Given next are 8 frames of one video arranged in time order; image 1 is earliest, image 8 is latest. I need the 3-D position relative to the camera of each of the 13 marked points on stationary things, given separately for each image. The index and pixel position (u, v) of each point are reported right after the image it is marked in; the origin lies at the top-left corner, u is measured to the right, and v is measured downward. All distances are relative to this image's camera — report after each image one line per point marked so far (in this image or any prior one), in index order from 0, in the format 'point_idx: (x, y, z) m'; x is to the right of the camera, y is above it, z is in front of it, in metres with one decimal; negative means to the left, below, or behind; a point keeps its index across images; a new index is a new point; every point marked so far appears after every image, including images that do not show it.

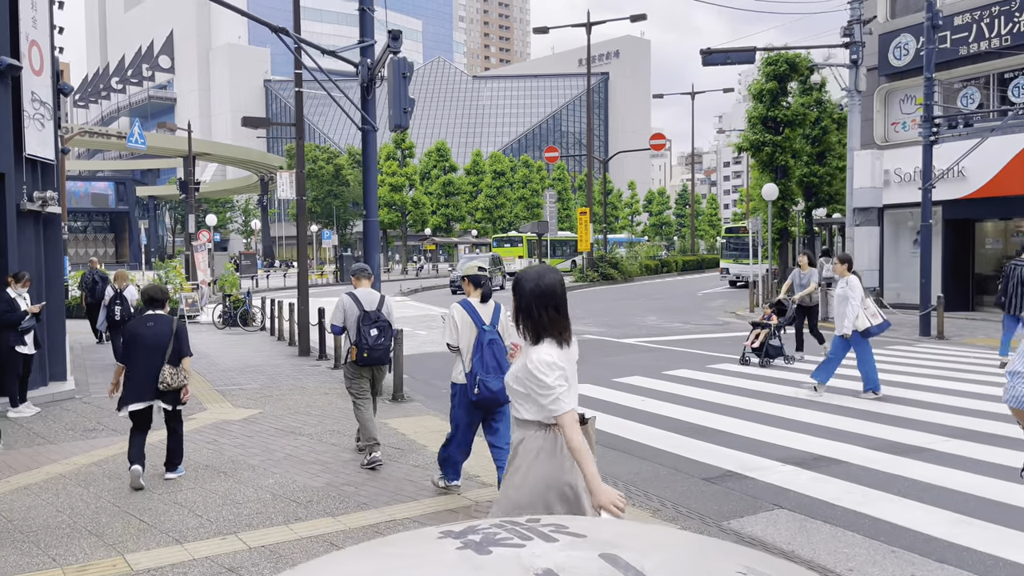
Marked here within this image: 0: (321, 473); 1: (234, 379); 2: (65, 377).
0: (-1.6, -1.5, +6.6) m
1: (-4.0, -1.3, +11.7) m
2: (-5.8, -1.2, +10.5) m
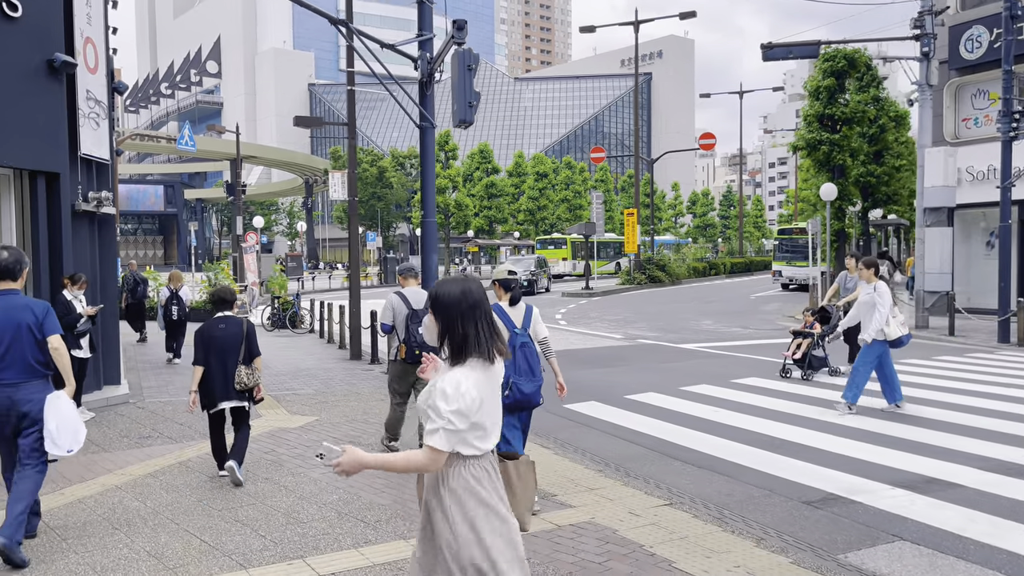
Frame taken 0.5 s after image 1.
0: (-1.0, -1.5, +6.2) m
1: (-3.2, -1.4, +11.4) m
2: (-5.0, -1.2, +10.3) m
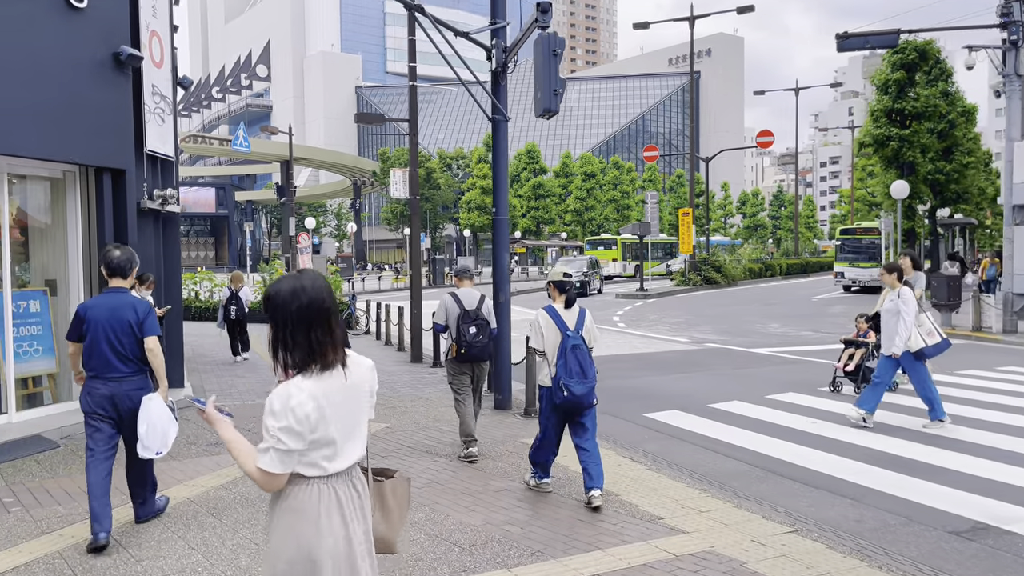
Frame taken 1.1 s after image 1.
0: (-0.3, -1.5, +5.7) m
1: (-2.2, -1.4, +11.0) m
2: (-4.1, -1.2, +10.0) m
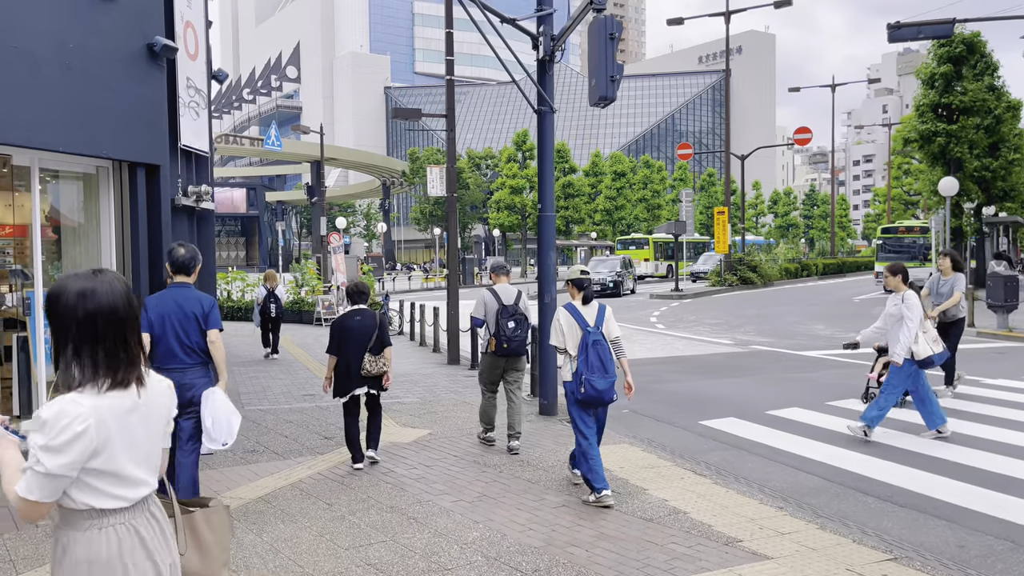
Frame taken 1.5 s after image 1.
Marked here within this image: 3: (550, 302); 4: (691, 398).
0: (+0.1, -1.5, +5.3) m
1: (-1.6, -1.4, +10.7) m
2: (-3.5, -1.2, +9.7) m
3: (+0.4, -0.2, +9.2) m
4: (+2.3, -1.4, +10.5) m
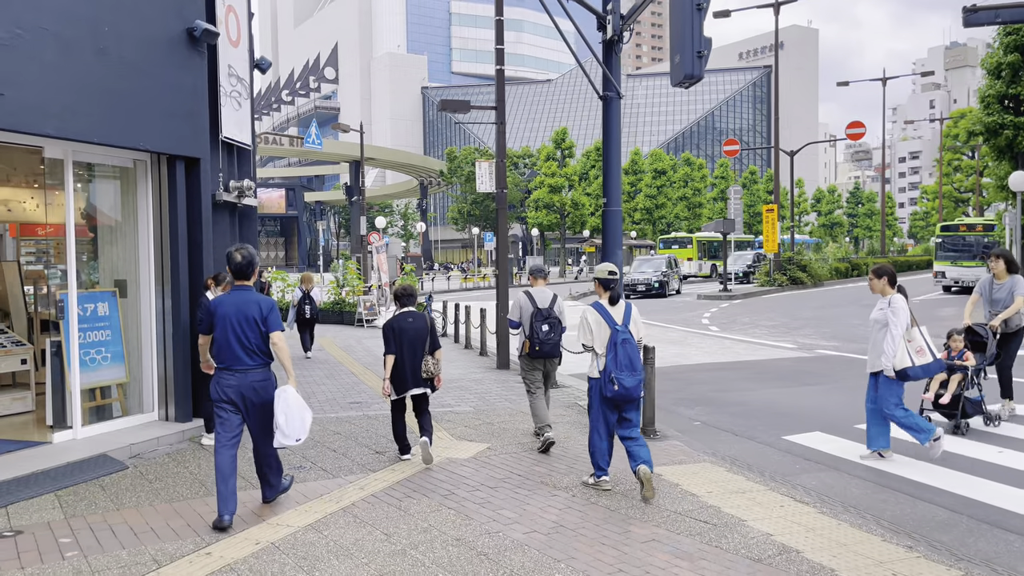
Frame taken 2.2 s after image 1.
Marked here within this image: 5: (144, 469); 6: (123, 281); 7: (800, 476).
0: (+0.6, -1.6, +4.6) m
1: (-0.9, -1.4, +10.0) m
2: (-2.9, -1.2, +9.1) m
3: (+1.1, -0.2, +8.5) m
4: (+3.1, -1.5, +9.7) m
5: (-3.1, -1.5, +6.7) m
6: (-3.8, +0.1, +7.9) m
7: (+2.3, -1.5, +6.6) m
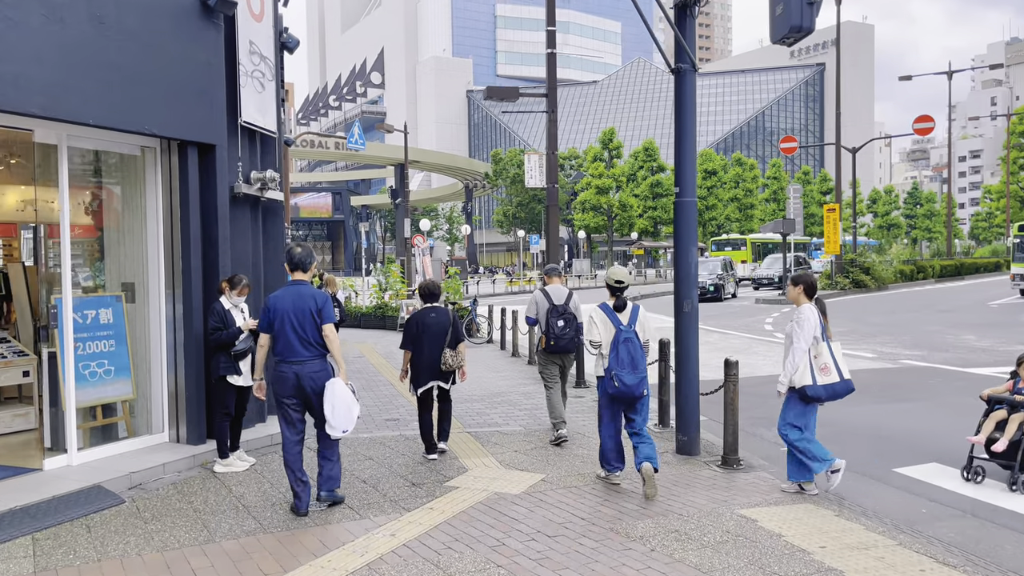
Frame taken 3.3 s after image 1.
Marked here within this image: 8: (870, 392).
0: (+0.9, -1.6, +3.4) m
1: (-0.3, -1.4, +8.9) m
2: (-2.3, -1.3, +8.2) m
3: (+1.6, -0.2, +7.3) m
4: (+3.6, -1.5, +8.4) m
5: (-2.6, -1.5, +5.7) m
6: (-3.3, 0.0, +7.0) m
7: (+2.7, -1.6, +5.3) m
8: (+4.9, -1.4, +11.0) m
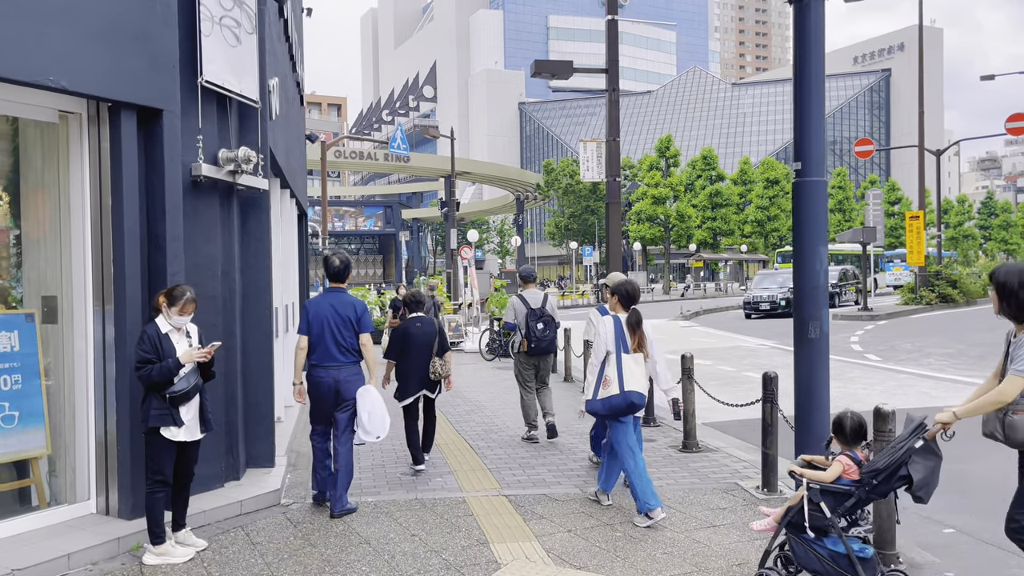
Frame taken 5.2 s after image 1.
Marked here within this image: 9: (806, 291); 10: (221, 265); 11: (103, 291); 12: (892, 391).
0: (+1.0, -1.6, +1.3) m
1: (+0.2, -1.6, +6.9) m
2: (-1.9, -1.4, +6.2) m
3: (+1.9, -0.3, +5.1) m
4: (+4.1, -1.6, +6.1) m
5: (-2.4, -1.6, +3.8) m
6: (-3.0, -0.1, +5.2) m
7: (+2.9, -1.6, +3.1) m
8: (+5.5, -1.6, +8.6) m
9: (+1.9, 0.0, +5.1) m
10: (-2.2, +0.2, +6.0) m
11: (-2.6, 0.0, +5.2) m
12: (+5.7, -1.5, +11.9) m
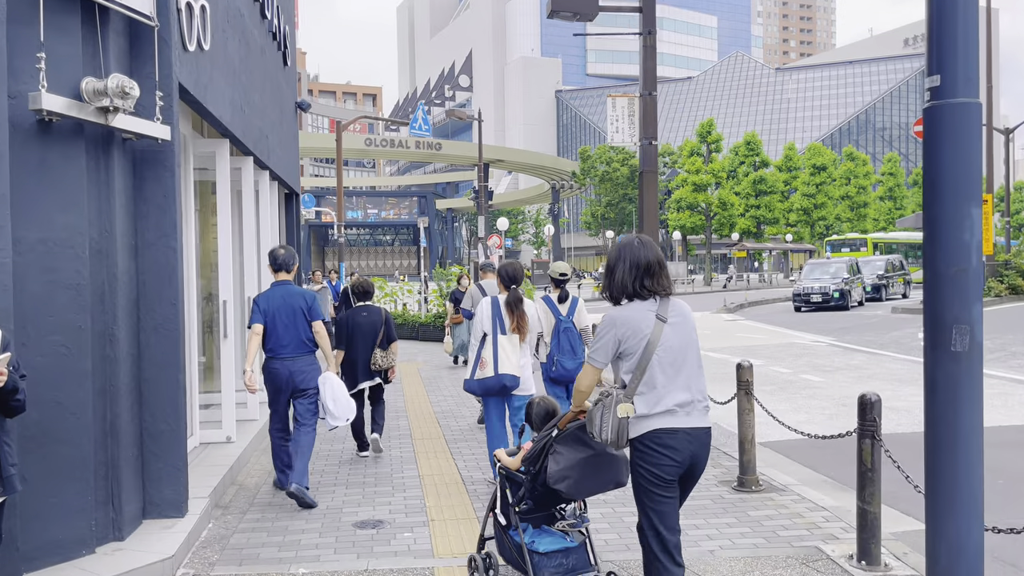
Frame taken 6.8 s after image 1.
0: (+0.7, -1.6, -0.5) m
1: (+0.1, -1.5, +5.1) m
2: (-1.9, -1.3, +4.6) m
3: (+1.8, -0.2, +3.3) m
4: (+4.0, -1.5, +4.1) m
5: (-2.5, -1.6, +2.2) m
6: (-3.1, 0.0, +3.5) m
7: (+2.7, -1.6, +1.2) m
8: (+5.5, -1.5, +6.6) m
9: (+1.8, 0.0, +3.2) m
10: (-2.2, +0.2, +4.3) m
11: (-2.7, +0.1, +3.6) m
12: (+5.9, -1.4, +9.9) m
